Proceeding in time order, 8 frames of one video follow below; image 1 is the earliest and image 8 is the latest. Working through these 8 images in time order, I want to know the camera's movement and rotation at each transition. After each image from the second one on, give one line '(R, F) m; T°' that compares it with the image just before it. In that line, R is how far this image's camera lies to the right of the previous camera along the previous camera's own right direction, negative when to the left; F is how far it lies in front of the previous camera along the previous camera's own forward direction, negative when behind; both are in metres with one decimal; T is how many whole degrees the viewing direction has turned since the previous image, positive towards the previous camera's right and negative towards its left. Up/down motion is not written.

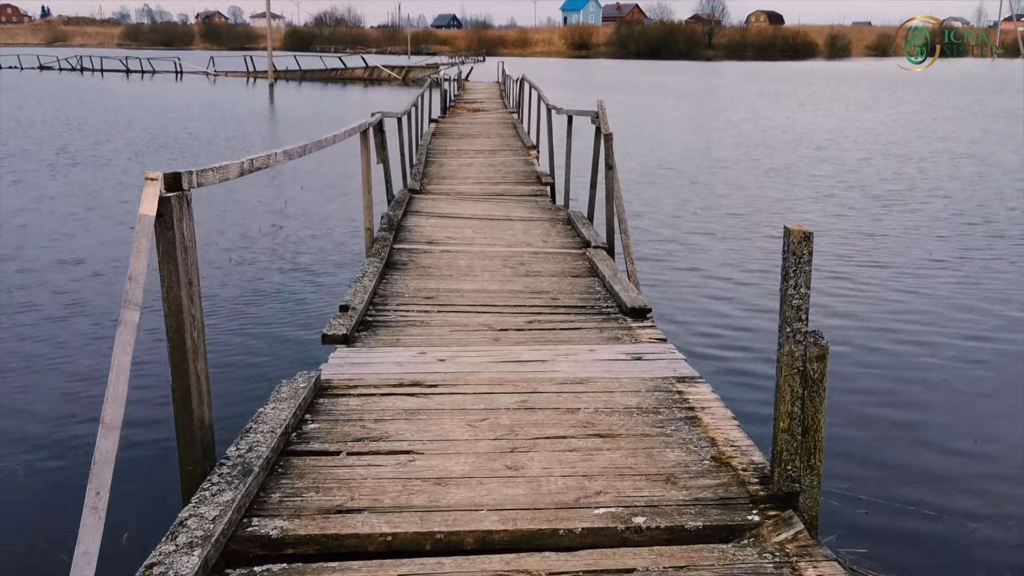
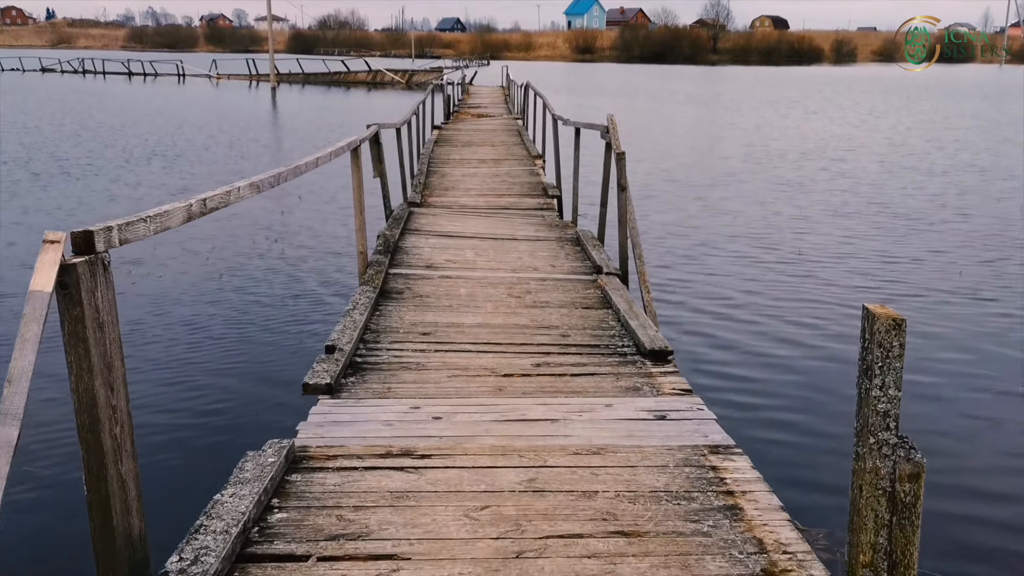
(0.0, +0.5) m; 0°
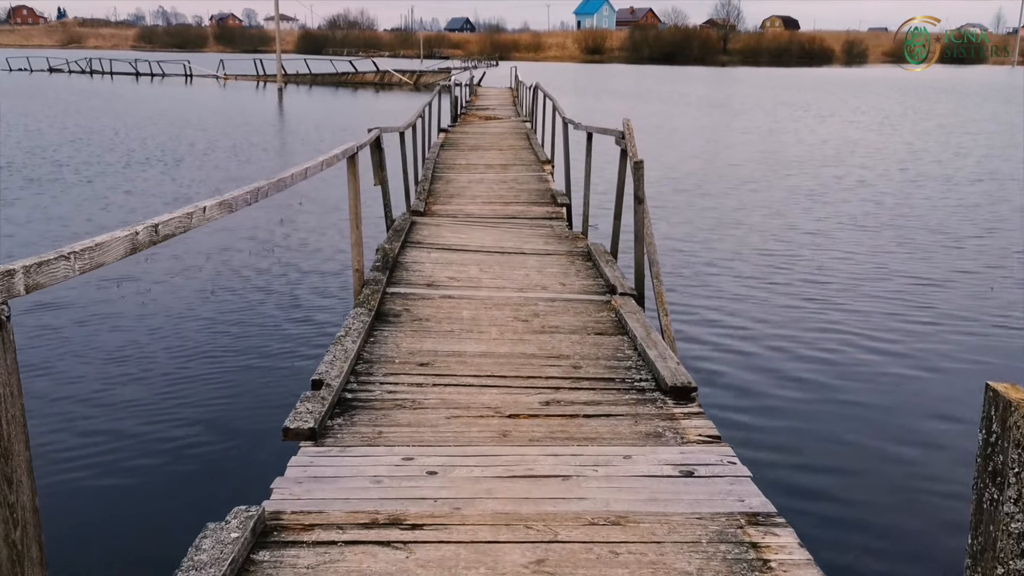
(0.0, +0.4) m; 0°
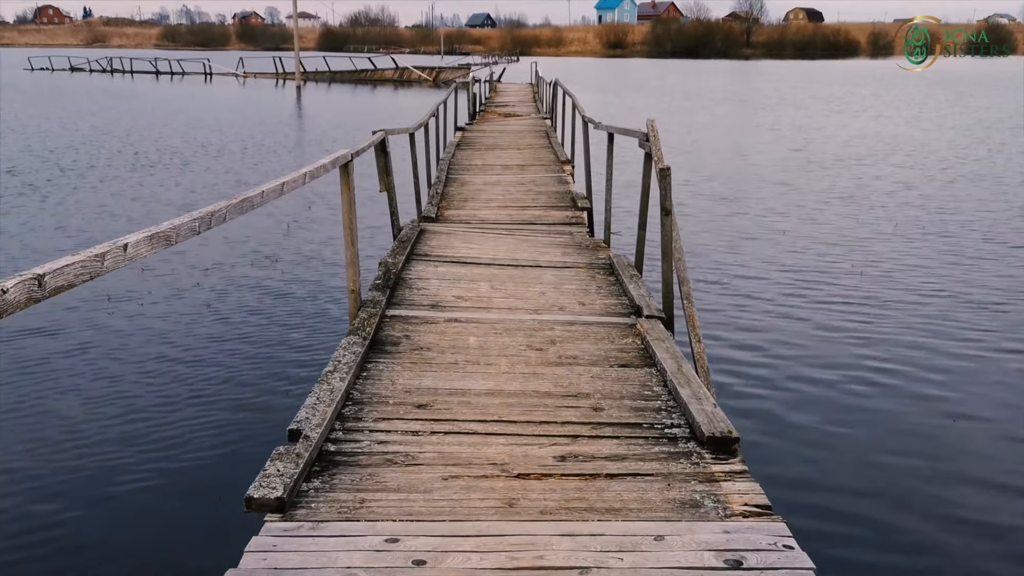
(0.0, +0.6) m; -1°
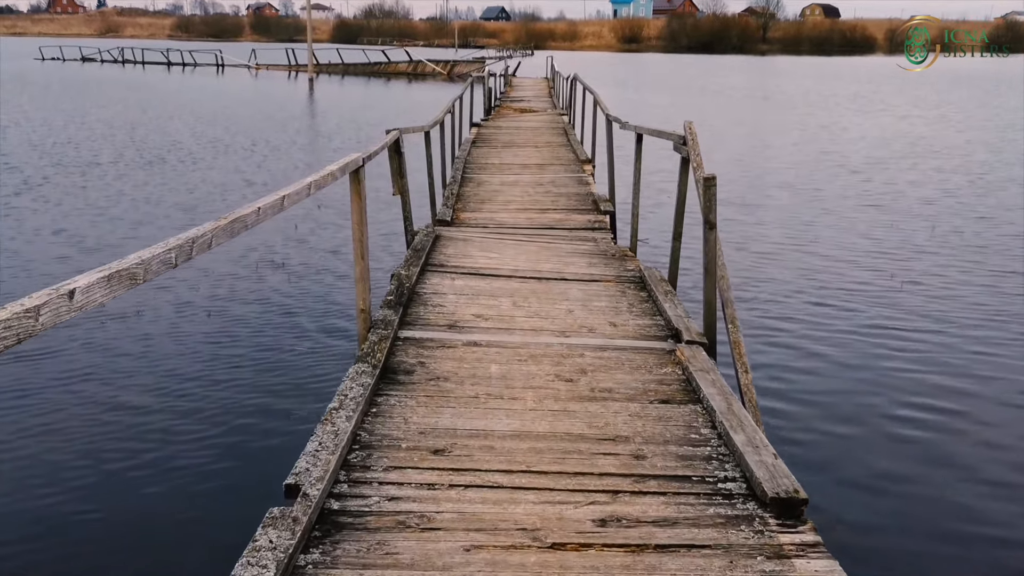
(-0.1, +0.5) m; -1°
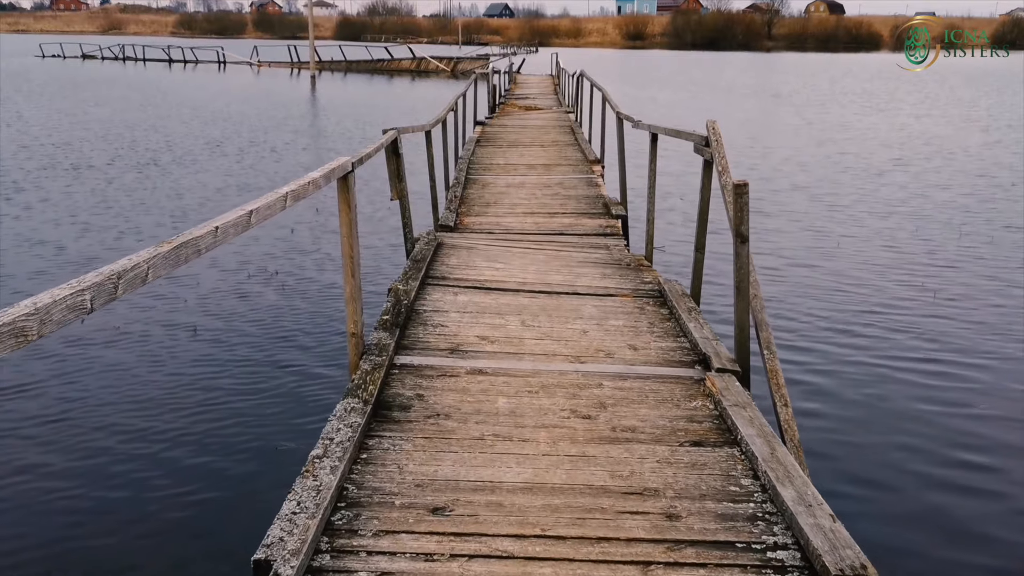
(0.0, +0.5) m; 0°
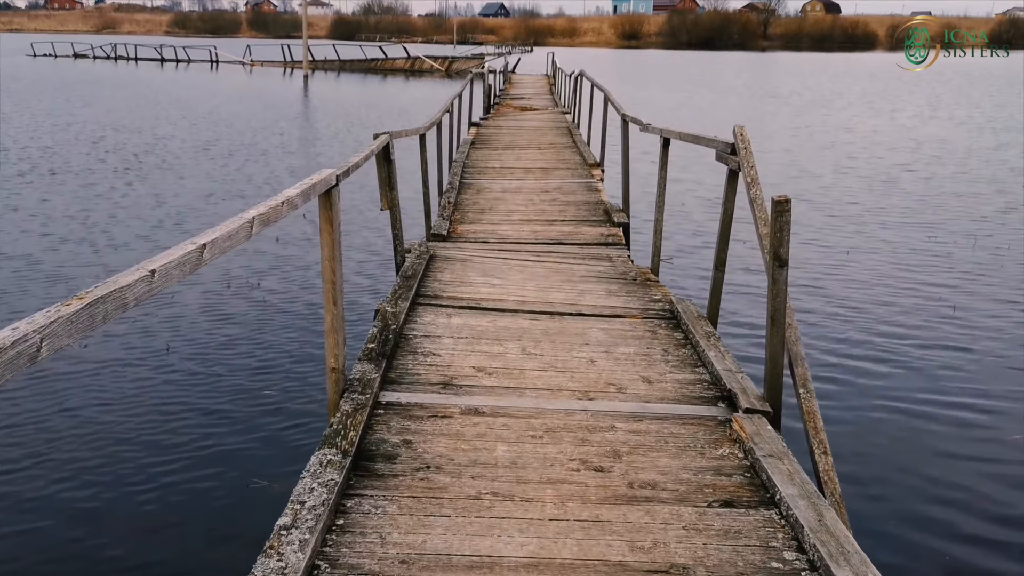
(0.0, +0.5) m; 0°
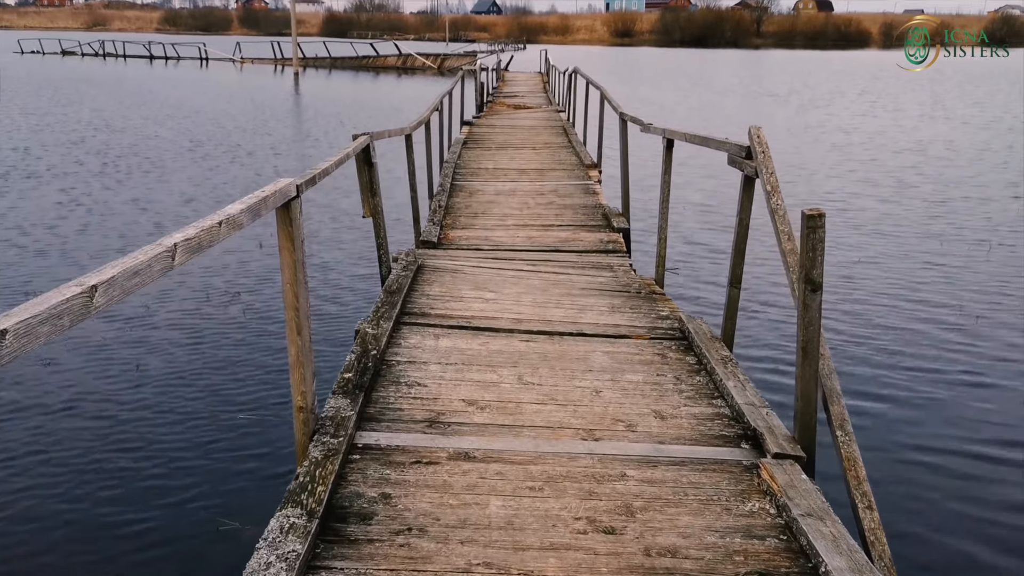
(0.0, +0.4) m; 0°
